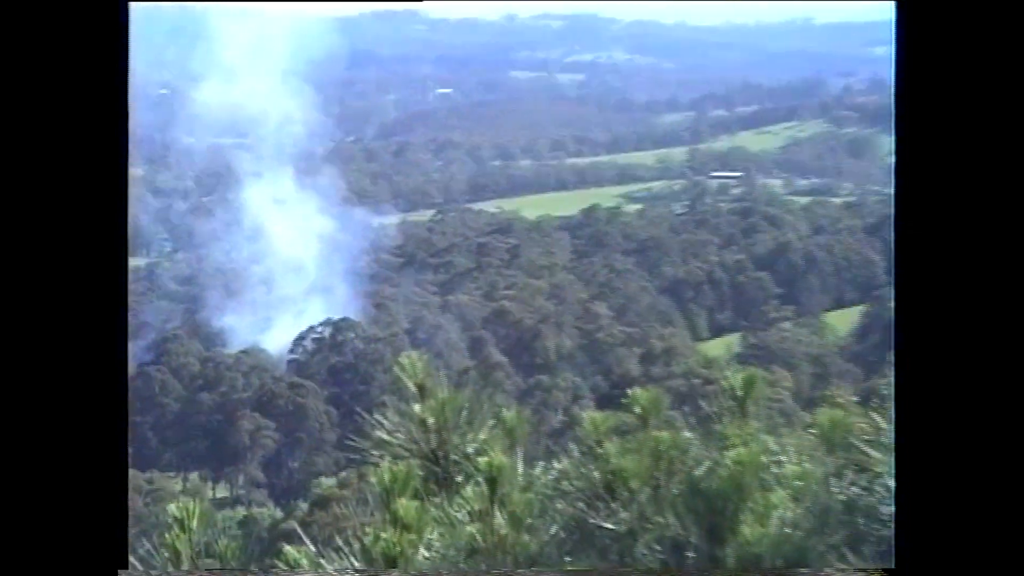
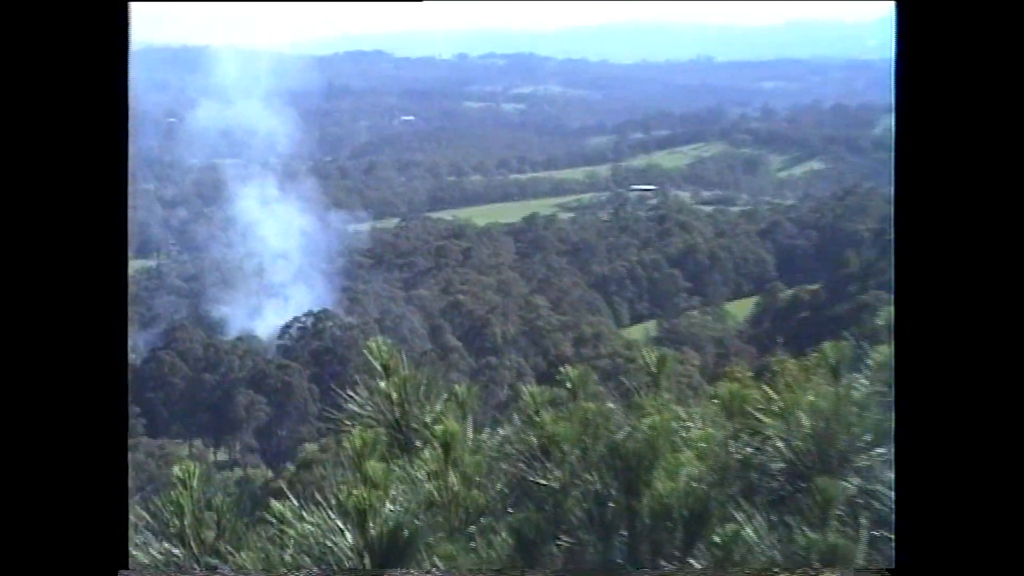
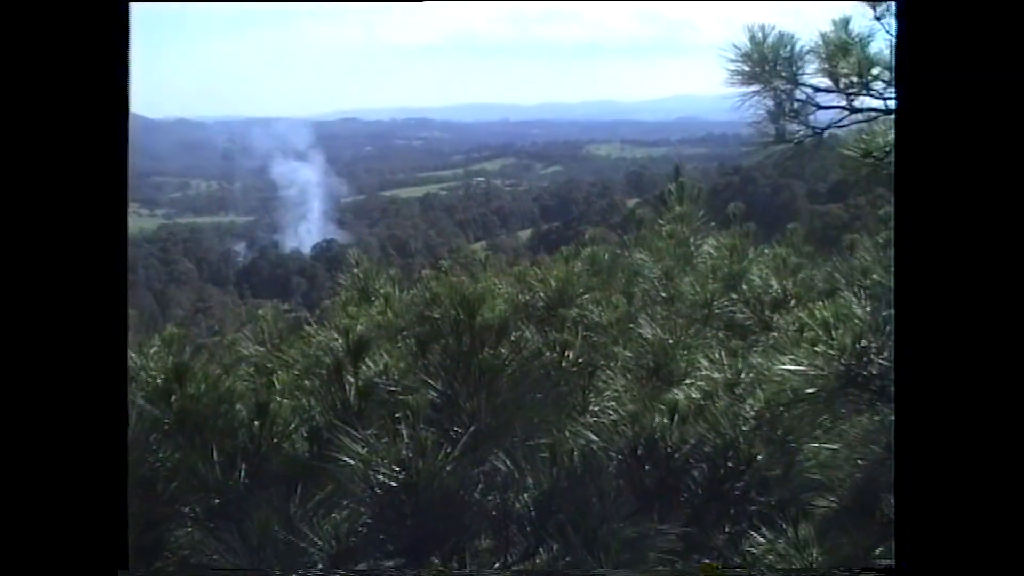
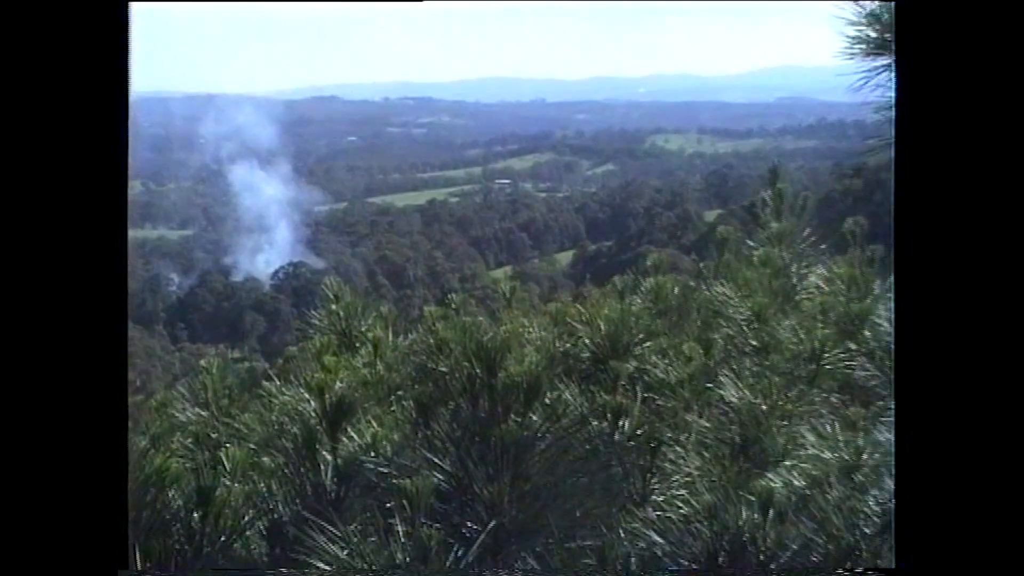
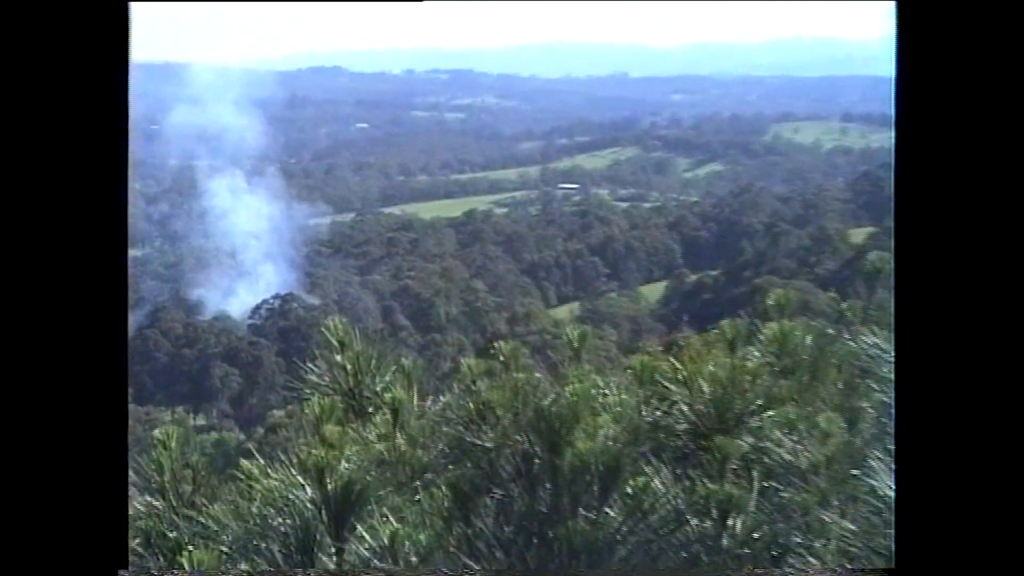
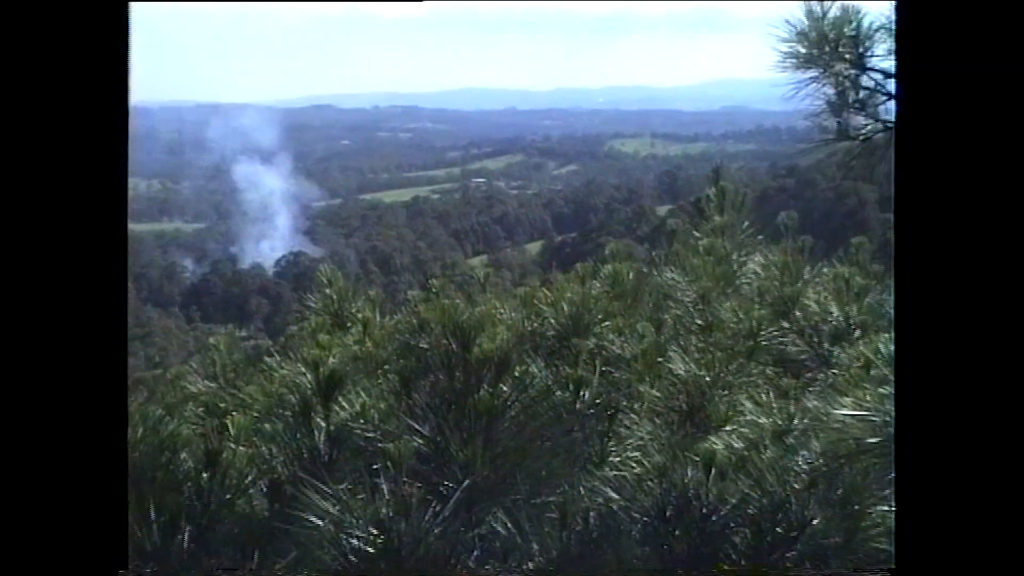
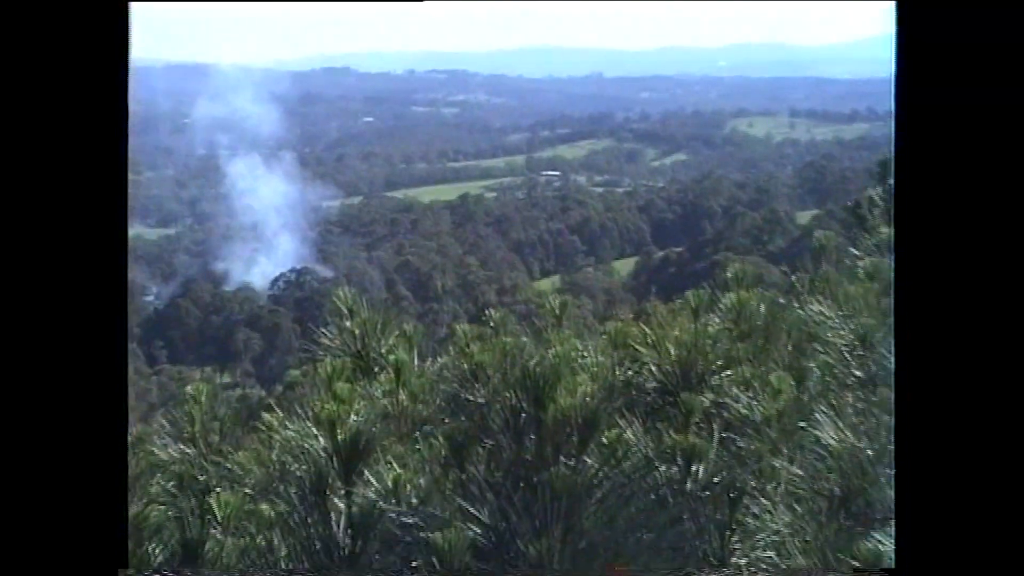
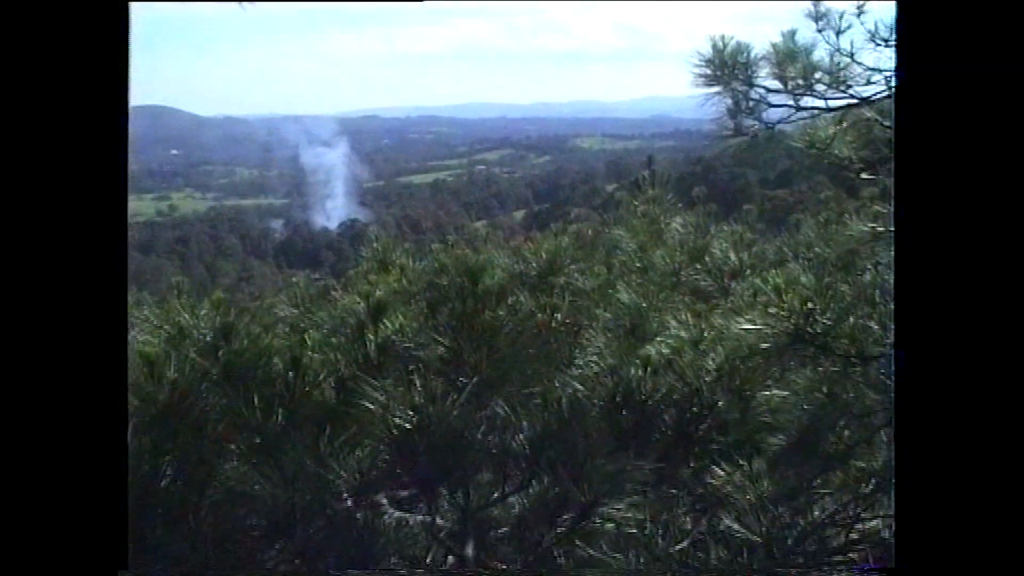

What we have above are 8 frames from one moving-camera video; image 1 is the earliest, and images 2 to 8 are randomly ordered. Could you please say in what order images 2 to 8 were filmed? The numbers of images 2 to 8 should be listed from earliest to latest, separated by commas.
2, 5, 7, 4, 6, 3, 8
